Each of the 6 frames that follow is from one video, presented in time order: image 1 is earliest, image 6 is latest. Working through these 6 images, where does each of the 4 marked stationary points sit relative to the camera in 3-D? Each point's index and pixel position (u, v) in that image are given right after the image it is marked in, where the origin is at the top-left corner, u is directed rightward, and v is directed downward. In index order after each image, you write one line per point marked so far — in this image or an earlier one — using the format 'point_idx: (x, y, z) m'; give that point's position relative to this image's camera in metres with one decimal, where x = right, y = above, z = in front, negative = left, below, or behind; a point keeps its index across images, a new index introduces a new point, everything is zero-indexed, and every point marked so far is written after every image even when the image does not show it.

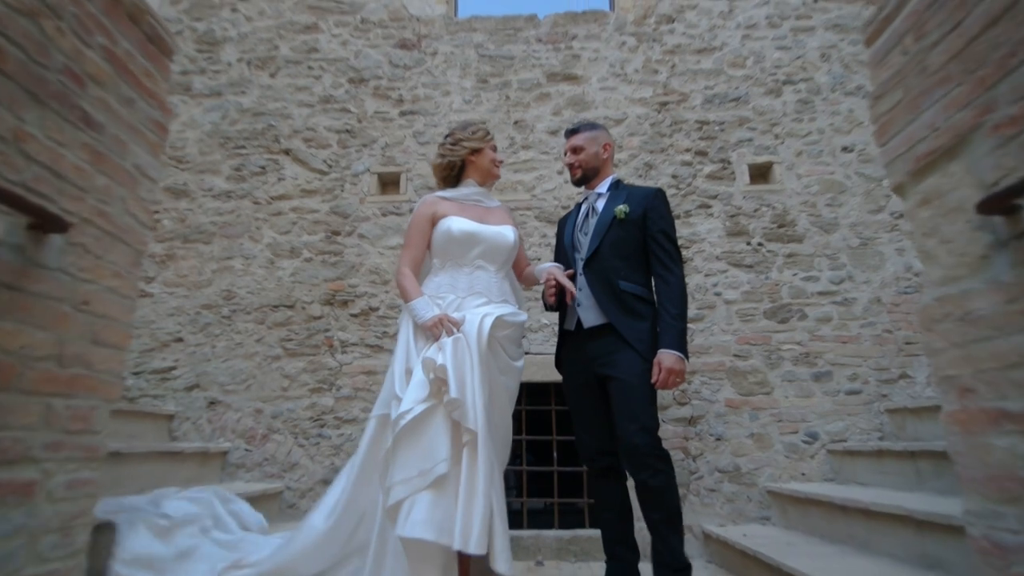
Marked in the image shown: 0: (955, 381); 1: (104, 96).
0: (+1.2, -0.2, +1.4) m
1: (-1.1, +0.5, +1.5) m
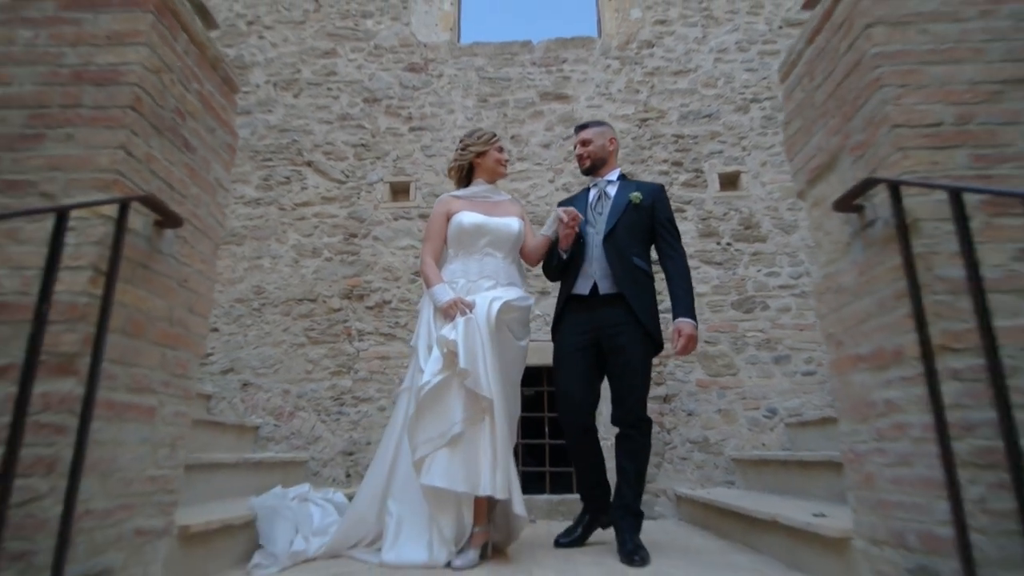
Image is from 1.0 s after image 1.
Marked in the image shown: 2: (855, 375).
0: (+1.1, -0.2, +1.9) m
1: (-1.2, +0.6, +2.0) m
2: (+1.1, -0.3, +1.8) m
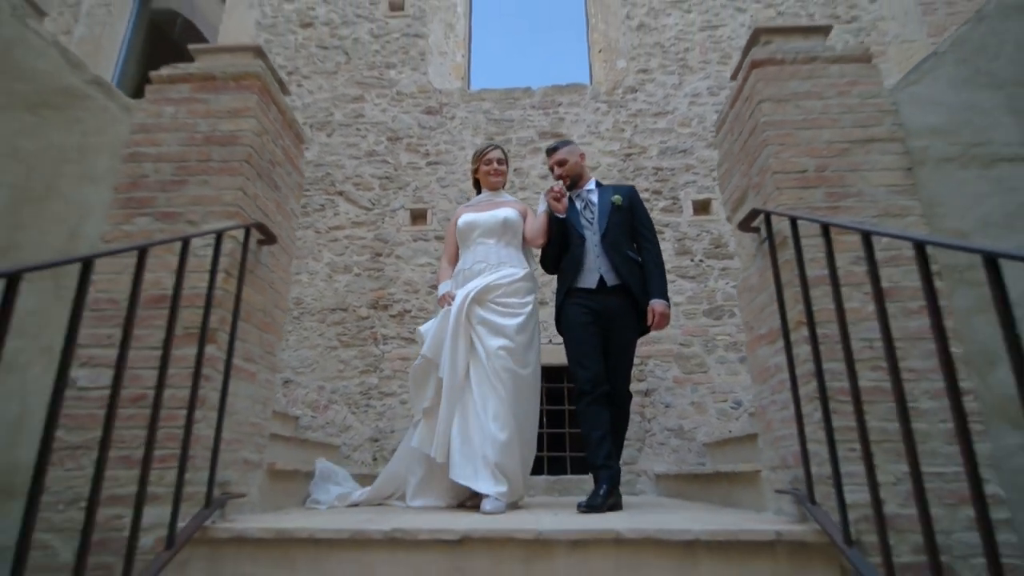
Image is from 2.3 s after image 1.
0: (+1.1, -0.2, +2.6) m
1: (-1.2, +0.6, +2.8) m
2: (+1.1, -0.3, +2.5) m
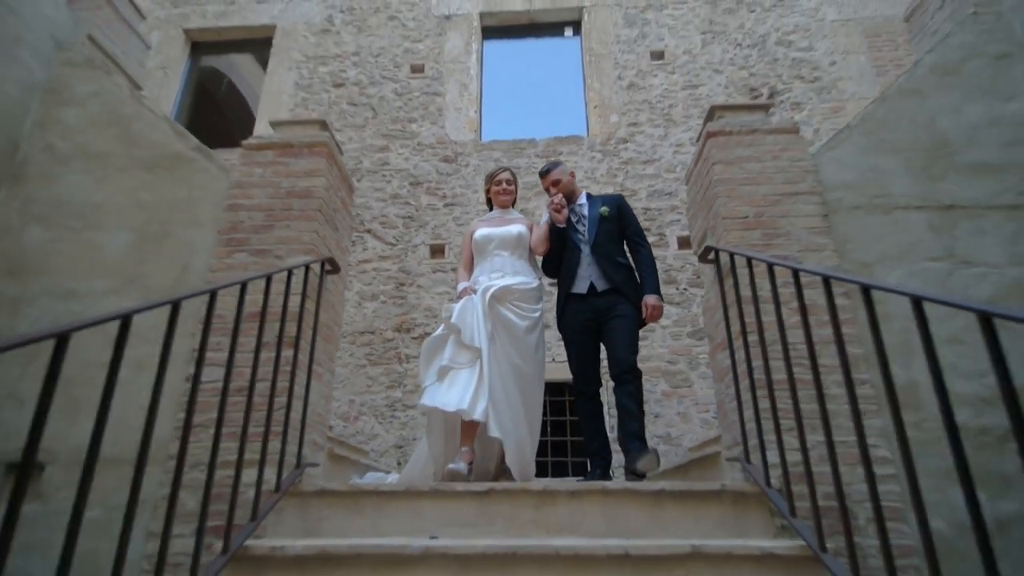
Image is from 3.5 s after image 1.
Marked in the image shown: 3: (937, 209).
0: (+1.2, -0.3, +3.3) m
1: (-1.1, +0.5, +3.5) m
2: (+1.2, -0.4, +3.1) m
3: (+2.4, +0.4, +3.0) m
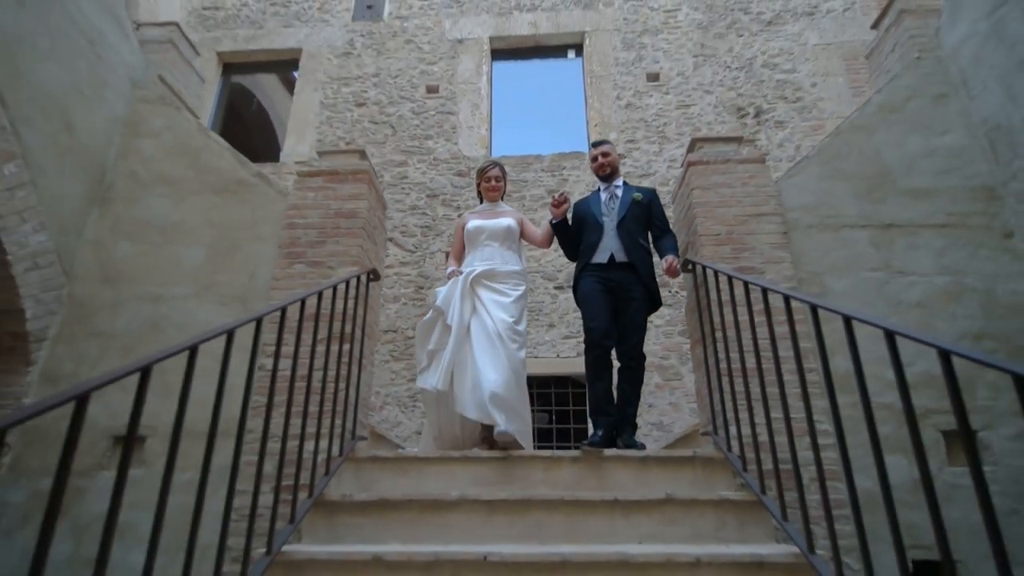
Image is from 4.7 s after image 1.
0: (+1.3, -0.3, +3.9) m
1: (-1.0, +0.4, +4.1) m
2: (+1.3, -0.4, +3.7) m
3: (+2.4, +0.4, +3.6) m
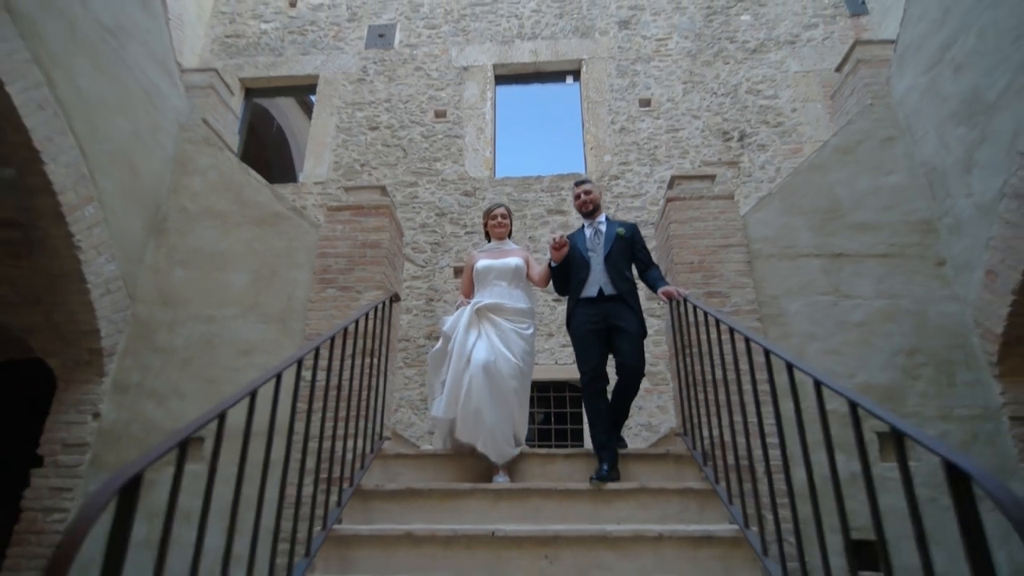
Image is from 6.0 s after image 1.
0: (+1.3, -0.5, +4.5) m
1: (-1.0, +0.3, +4.7) m
2: (+1.3, -0.6, +4.3) m
3: (+2.5, +0.2, +4.2) m
